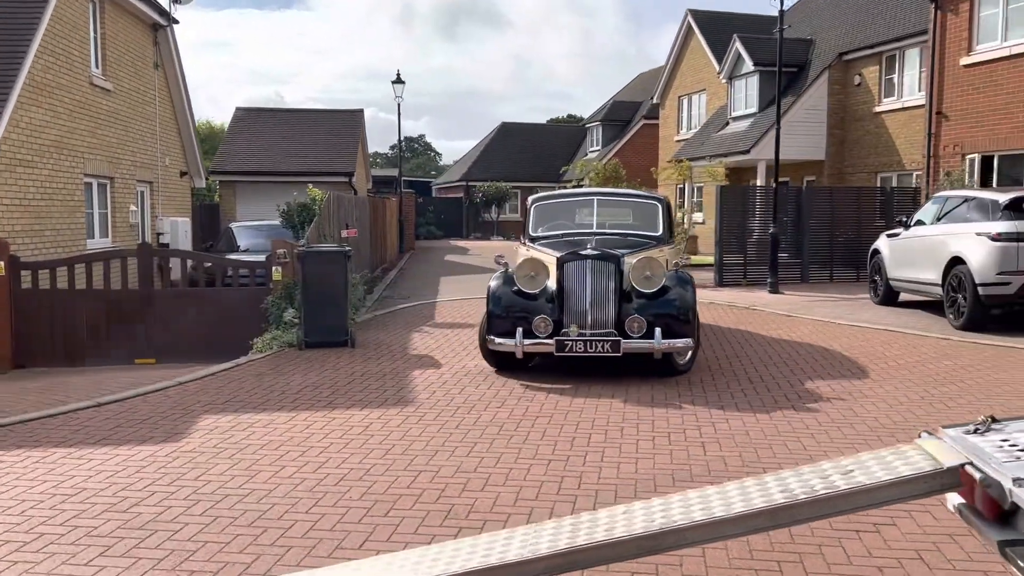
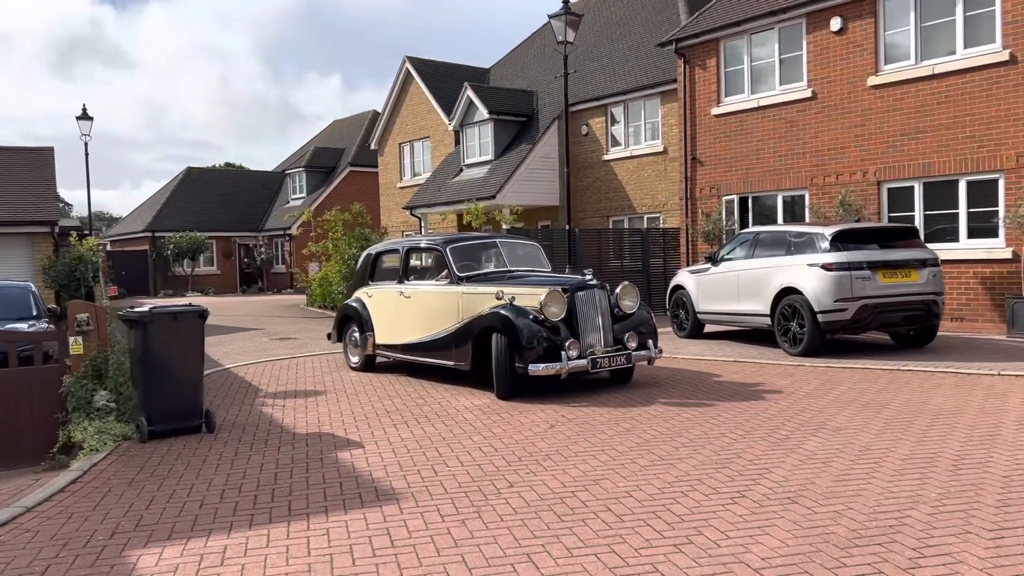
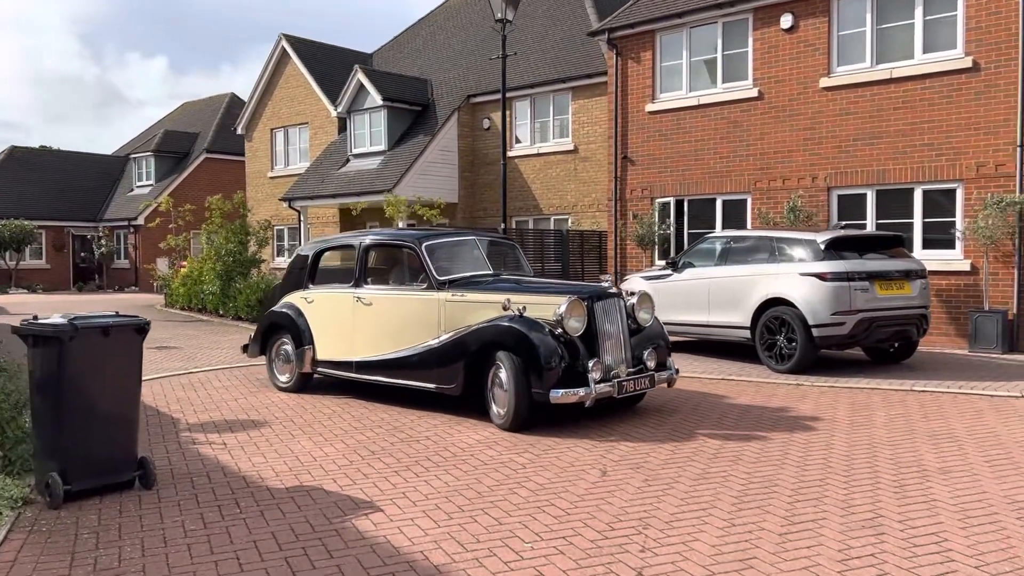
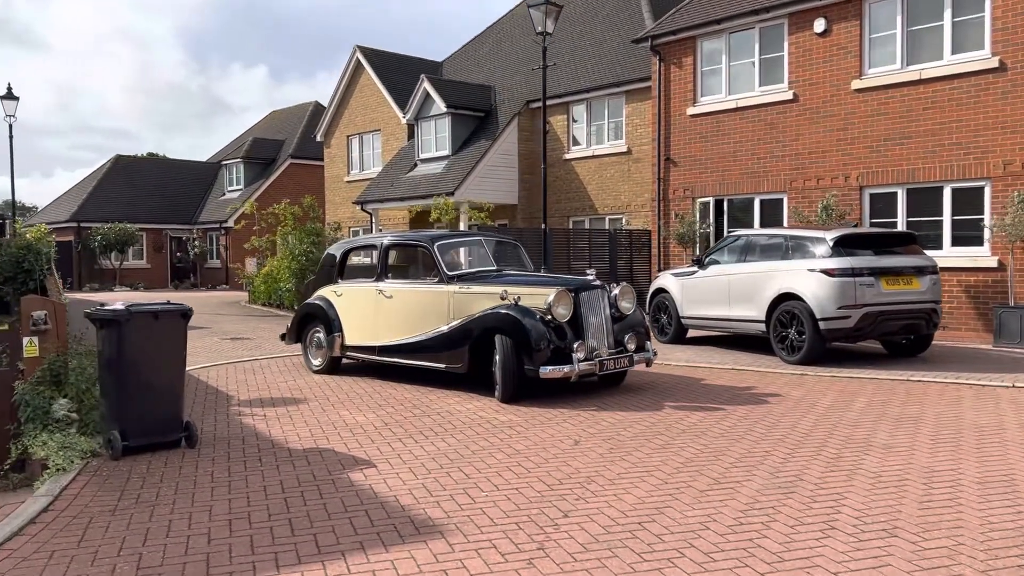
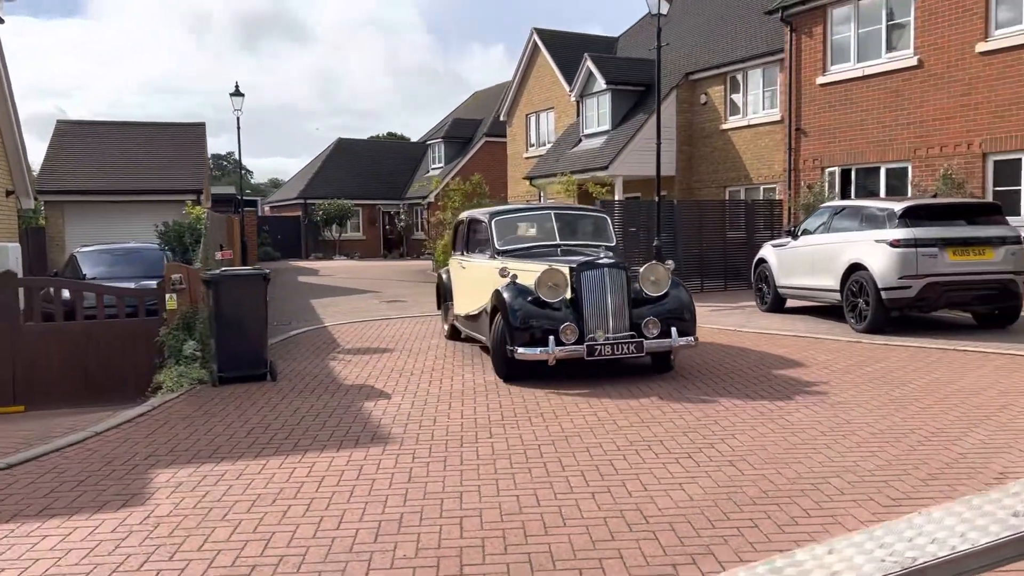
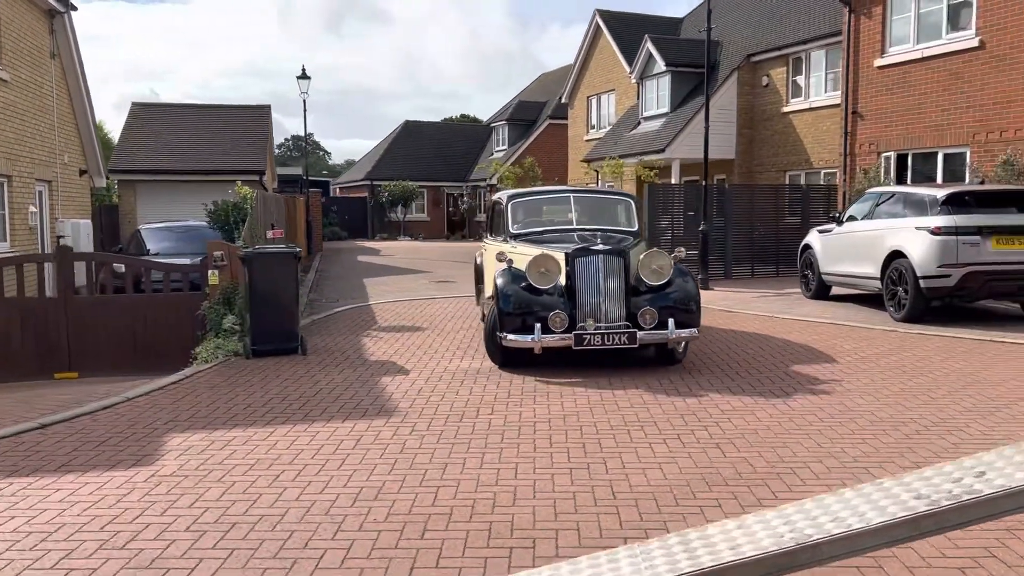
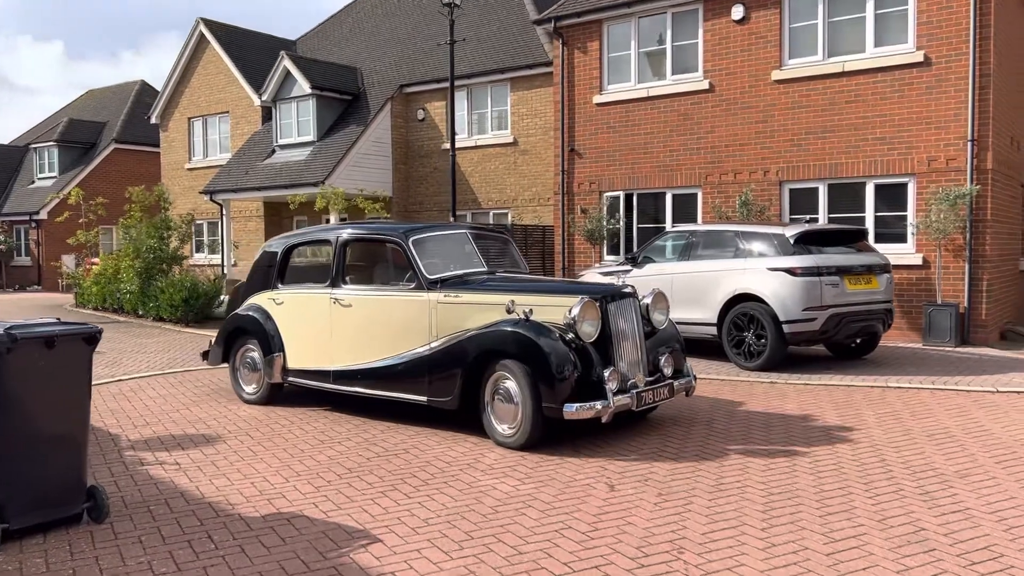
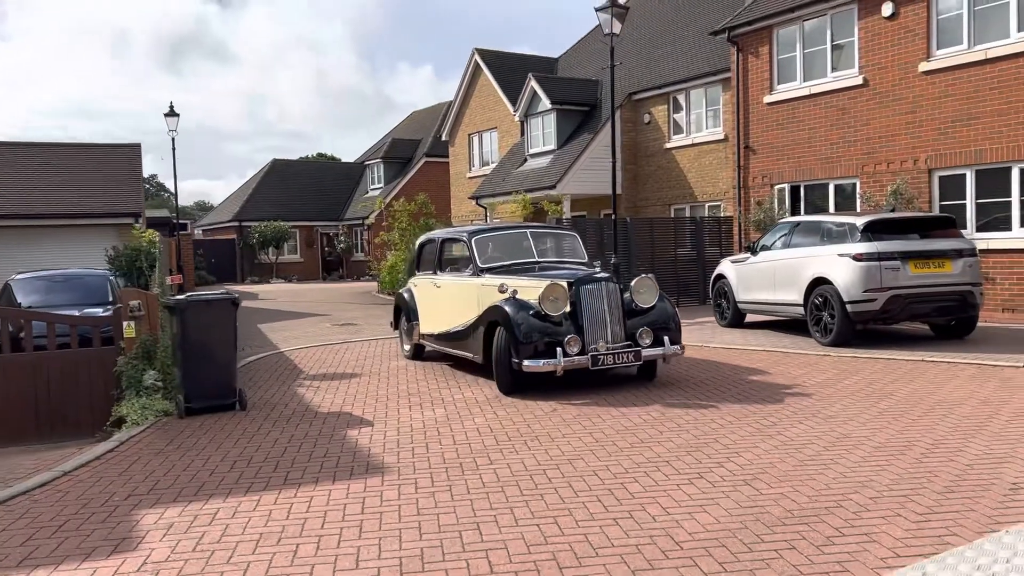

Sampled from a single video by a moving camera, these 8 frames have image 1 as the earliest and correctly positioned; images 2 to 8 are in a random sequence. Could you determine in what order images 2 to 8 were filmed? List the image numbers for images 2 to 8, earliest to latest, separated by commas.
6, 5, 8, 2, 4, 3, 7
